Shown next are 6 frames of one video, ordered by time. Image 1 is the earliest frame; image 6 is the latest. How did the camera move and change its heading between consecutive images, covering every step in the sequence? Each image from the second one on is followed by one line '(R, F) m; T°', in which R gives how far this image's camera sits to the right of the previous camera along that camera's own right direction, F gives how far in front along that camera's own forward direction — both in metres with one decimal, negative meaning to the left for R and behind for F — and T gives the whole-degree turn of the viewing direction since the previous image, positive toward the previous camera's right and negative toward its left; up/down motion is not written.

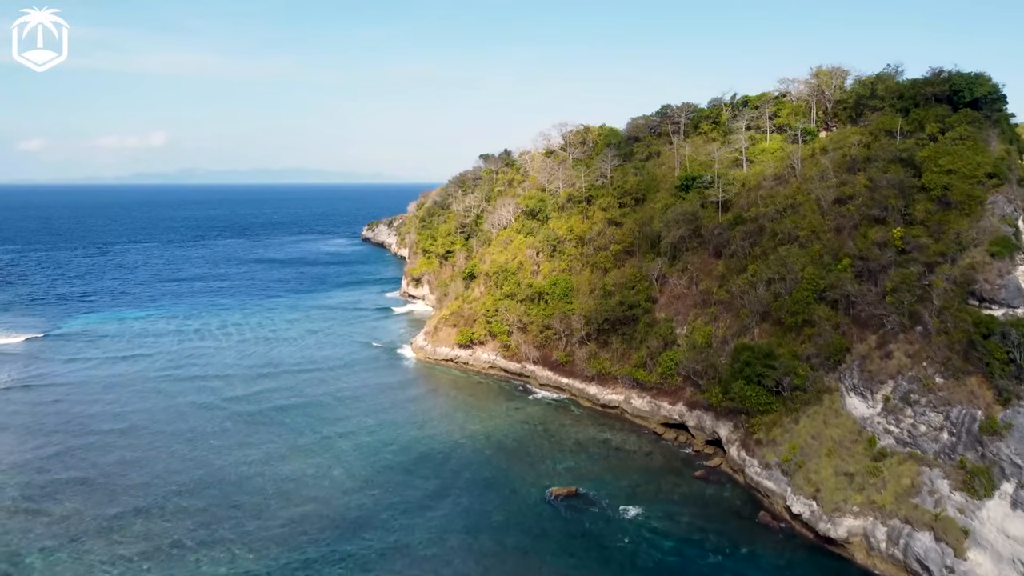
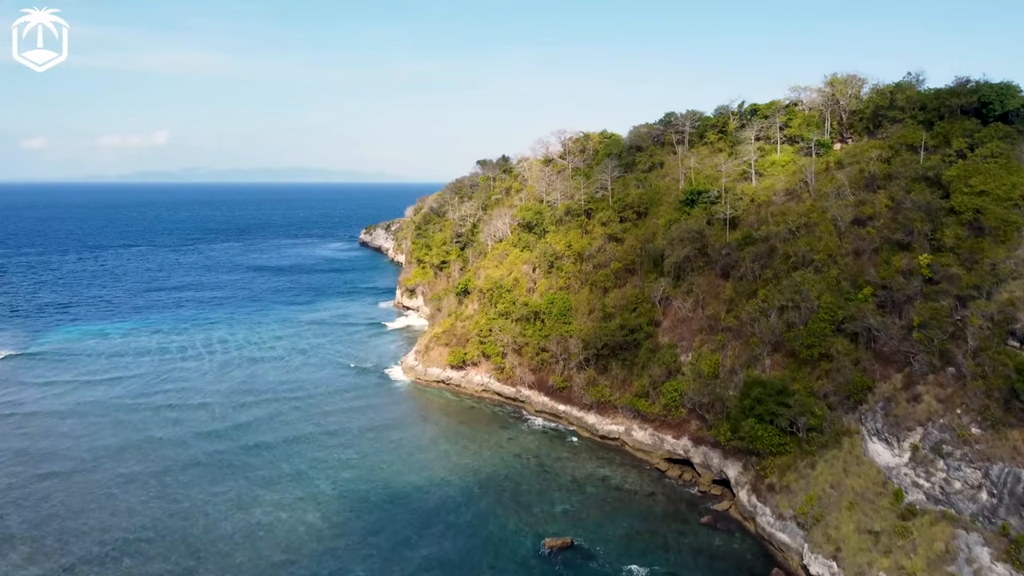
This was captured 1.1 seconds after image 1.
(+0.5, +2.5) m; 0°
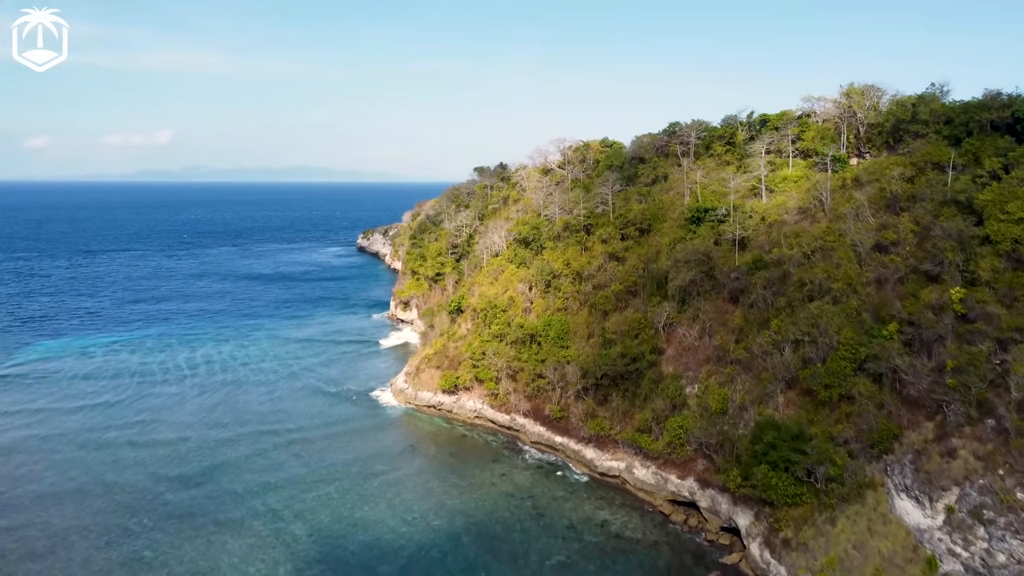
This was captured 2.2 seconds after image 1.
(+0.5, +2.5) m; 0°
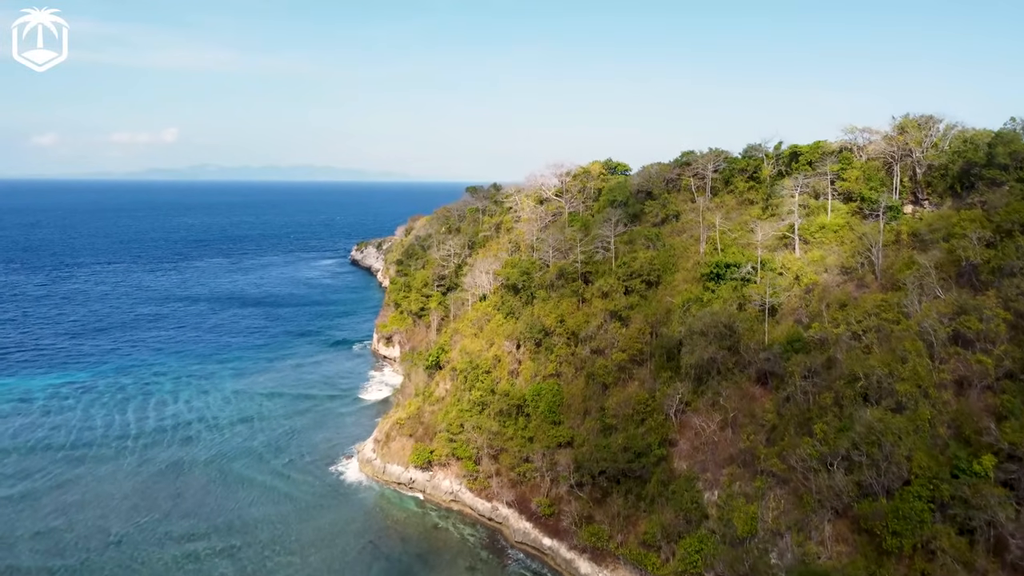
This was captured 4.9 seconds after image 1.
(+1.2, +6.4) m; -1°
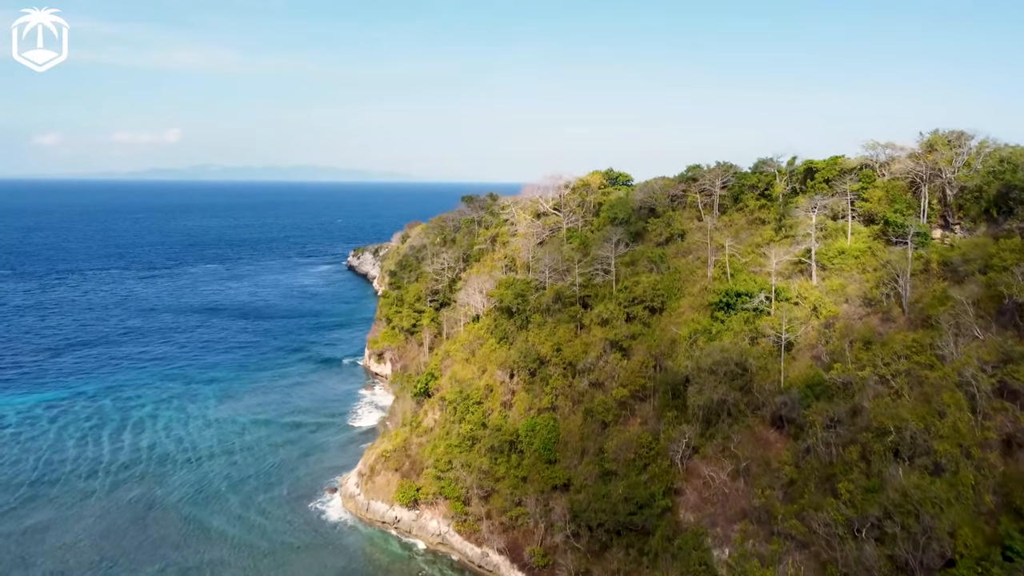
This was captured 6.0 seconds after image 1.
(+0.5, +2.6) m; 0°
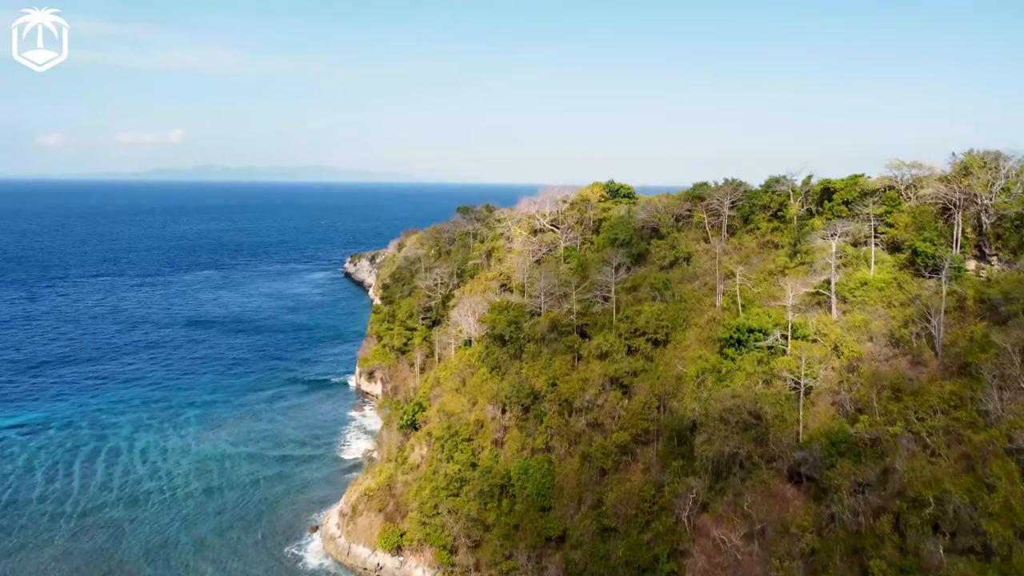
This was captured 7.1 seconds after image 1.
(+0.5, +2.6) m; 0°
